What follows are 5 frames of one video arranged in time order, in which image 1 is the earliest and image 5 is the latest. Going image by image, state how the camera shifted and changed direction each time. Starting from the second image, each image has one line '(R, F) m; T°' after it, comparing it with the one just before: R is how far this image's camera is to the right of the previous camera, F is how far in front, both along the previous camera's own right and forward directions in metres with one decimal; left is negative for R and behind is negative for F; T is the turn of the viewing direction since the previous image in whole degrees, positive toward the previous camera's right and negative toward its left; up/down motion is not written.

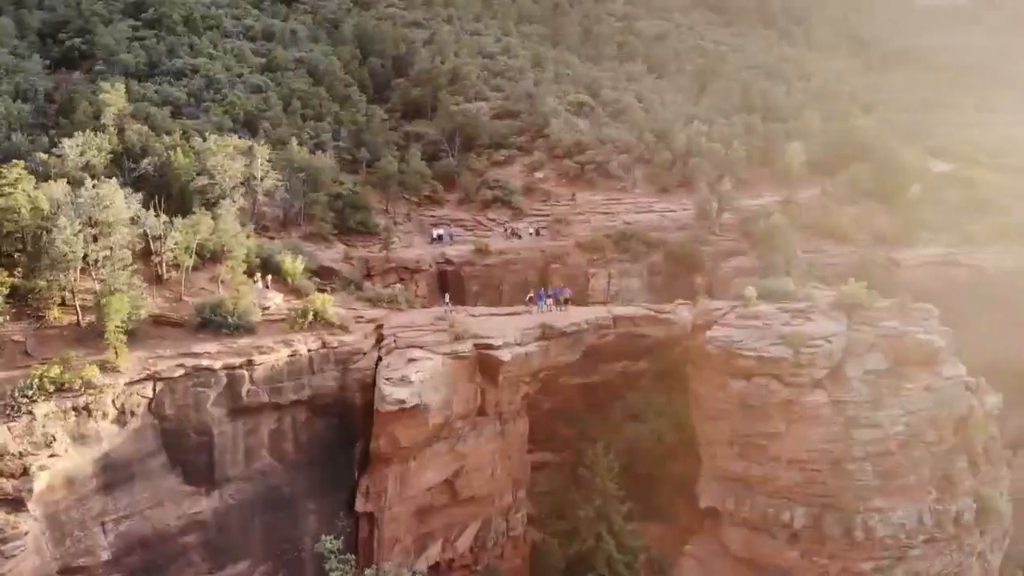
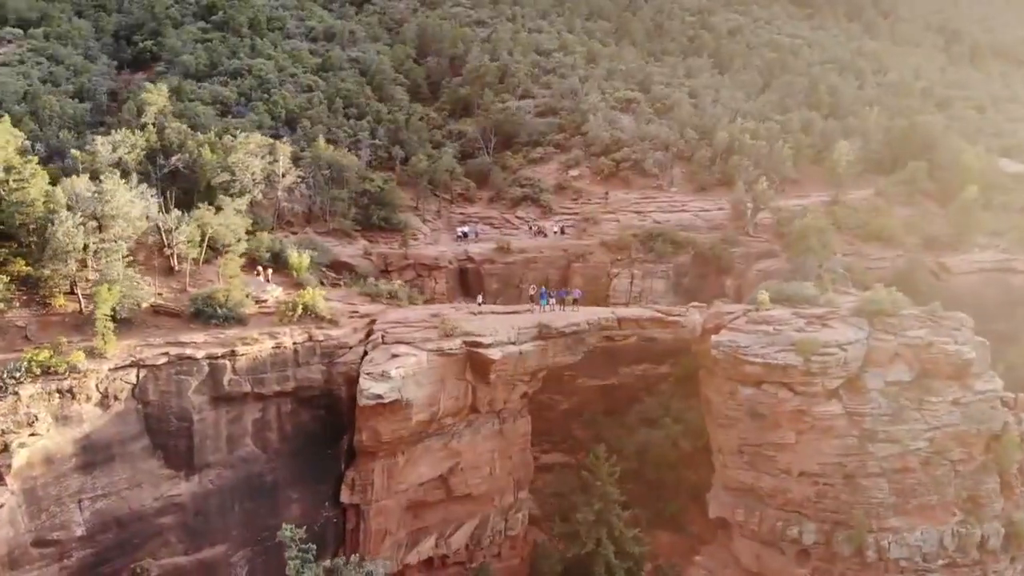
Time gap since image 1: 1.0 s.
(+2.0, +0.2) m; -7°
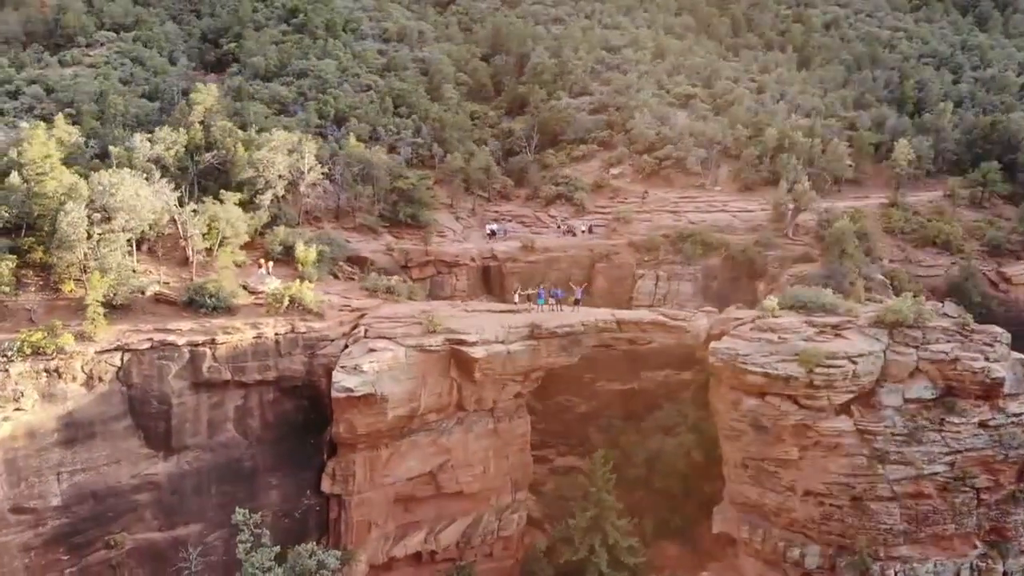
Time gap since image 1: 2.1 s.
(+2.6, +0.3) m; -9°
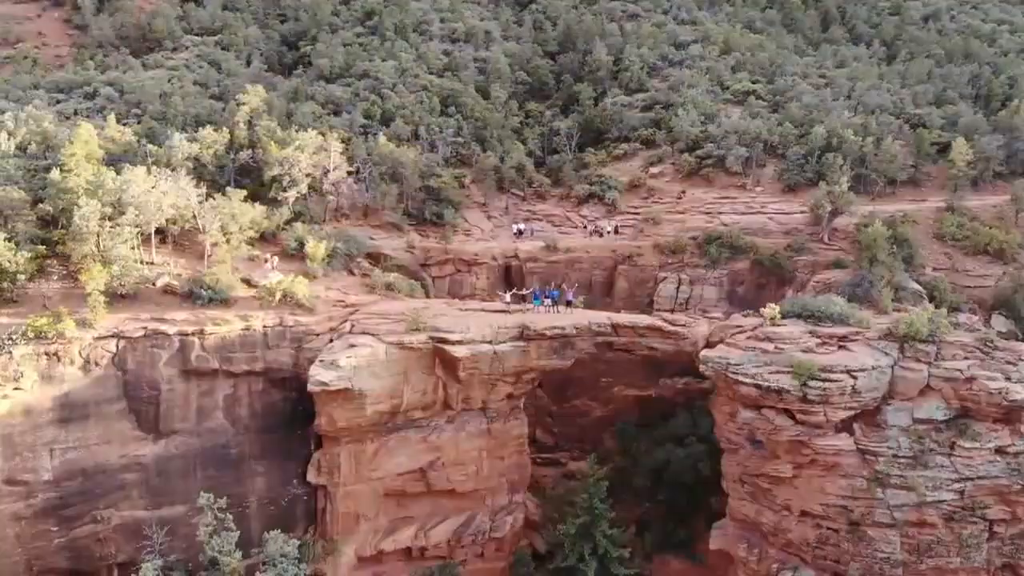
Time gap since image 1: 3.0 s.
(+2.5, +0.3) m; -8°
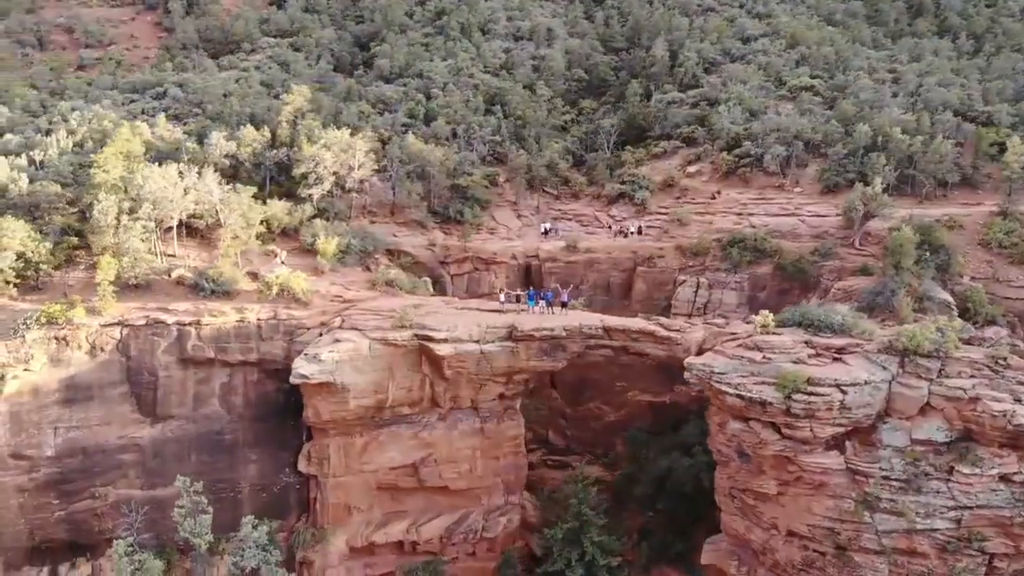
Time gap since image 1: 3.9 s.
(+2.4, +0.3) m; -8°
